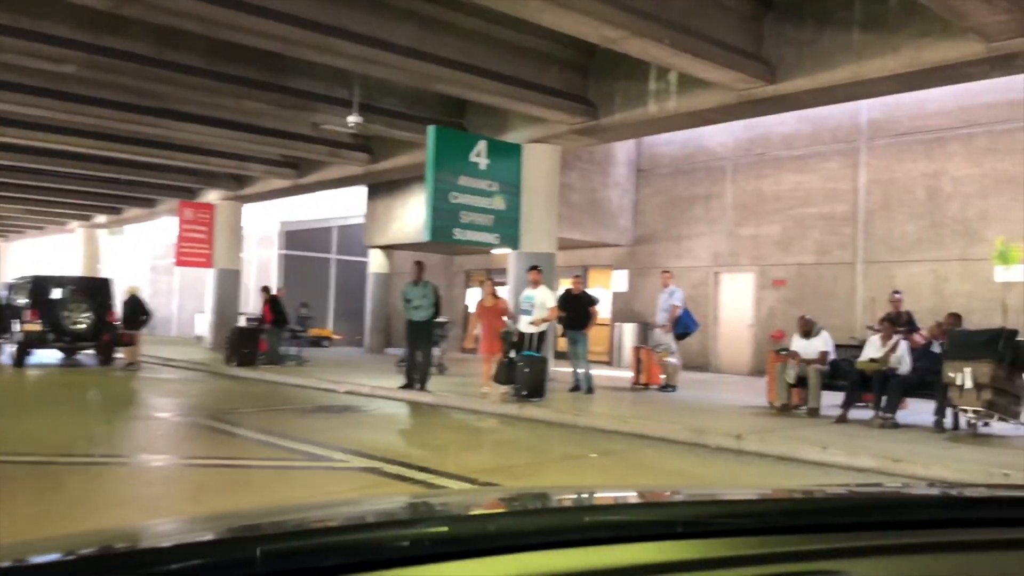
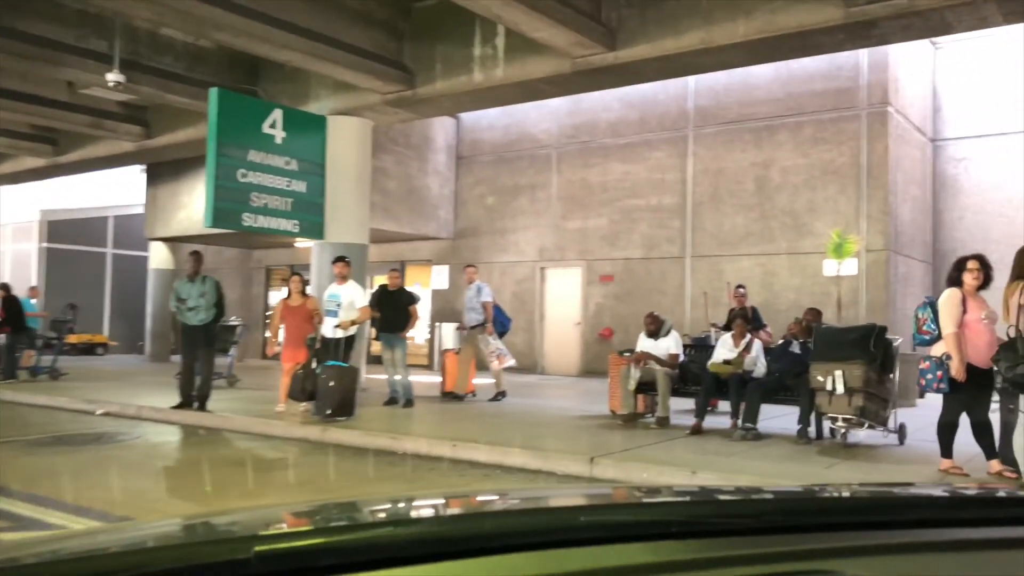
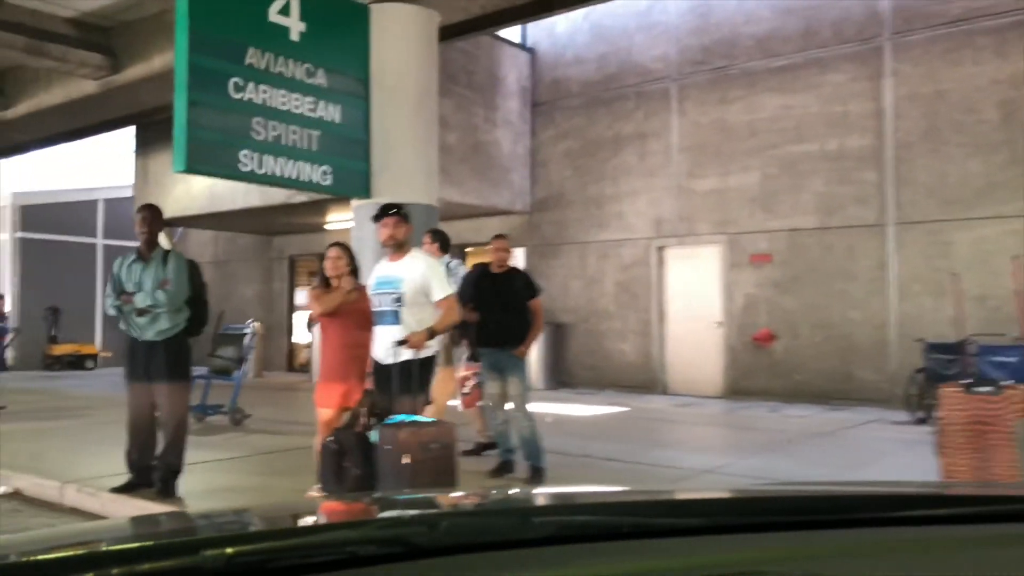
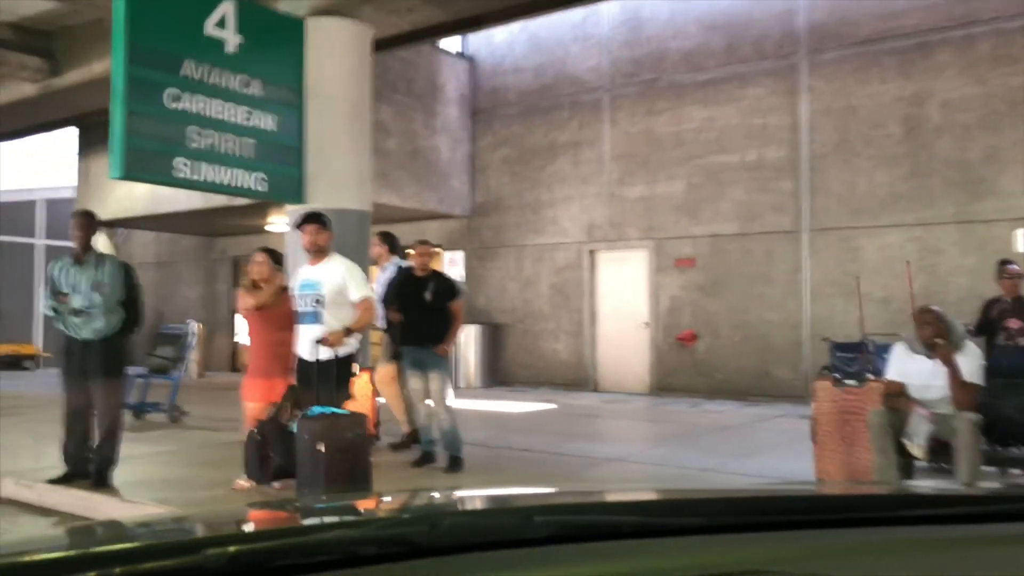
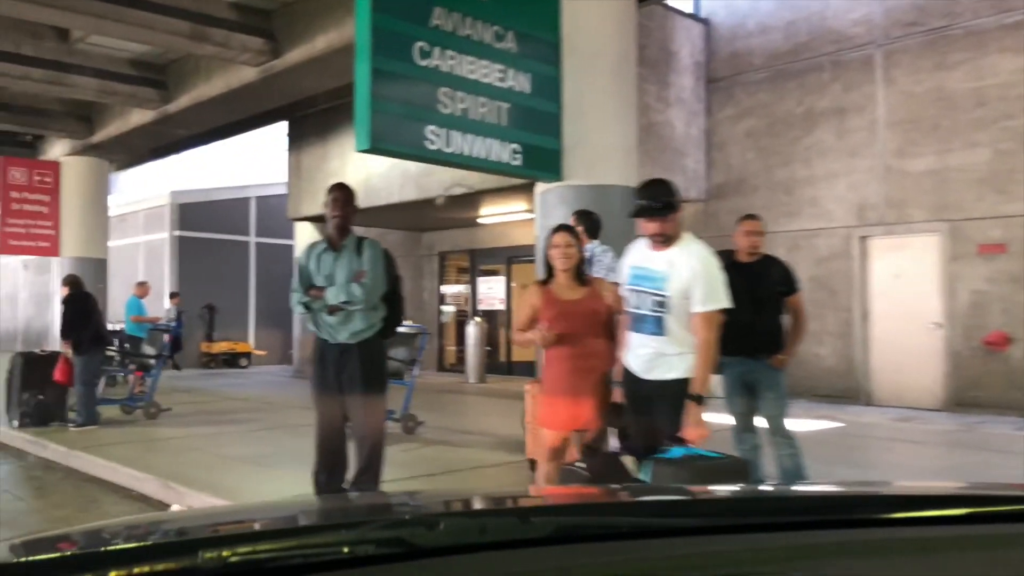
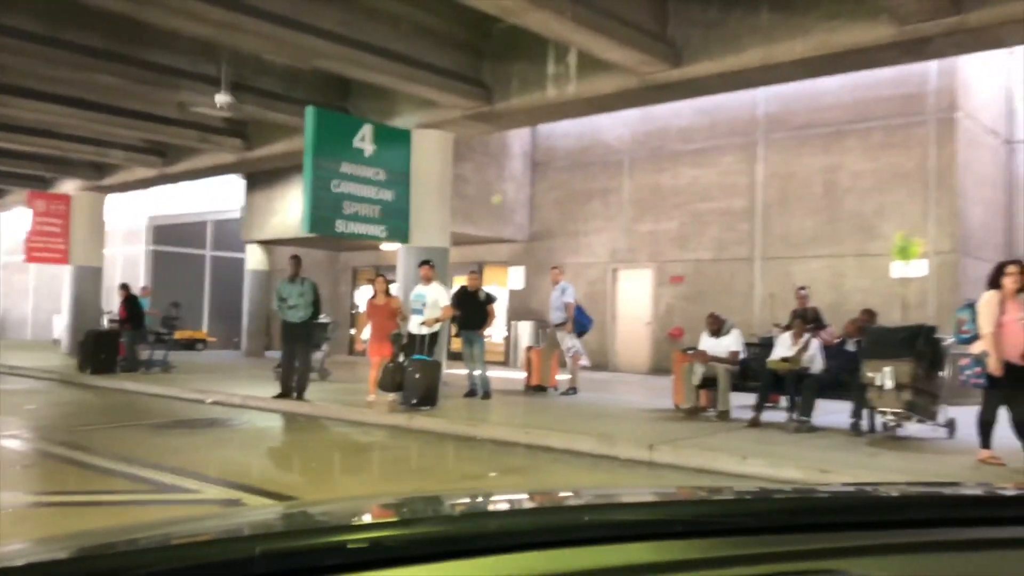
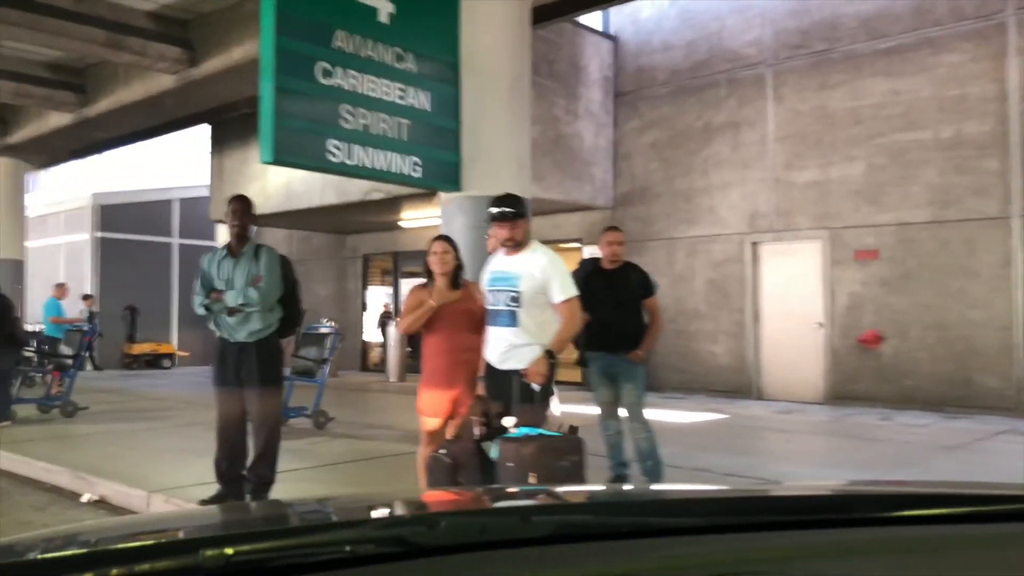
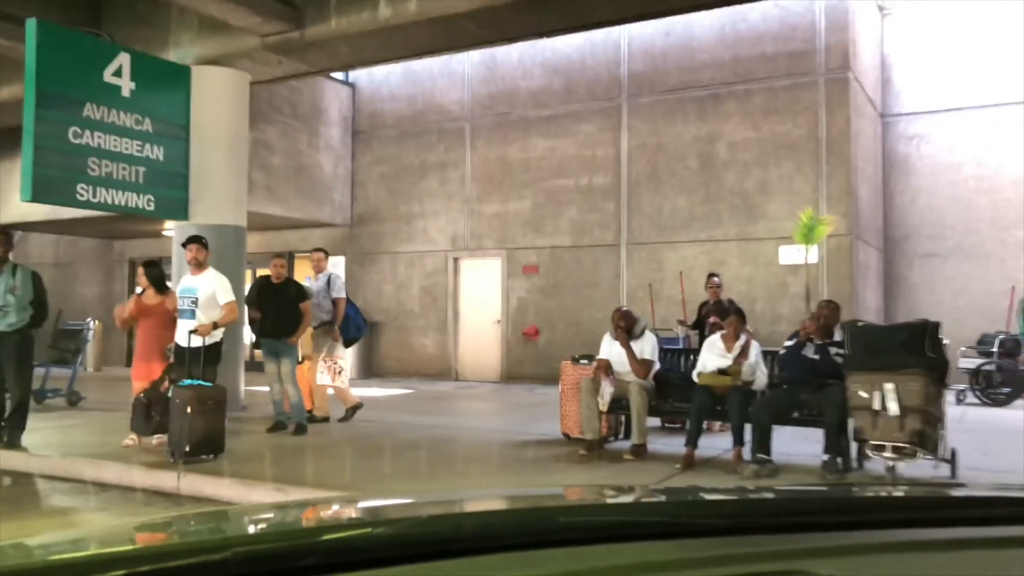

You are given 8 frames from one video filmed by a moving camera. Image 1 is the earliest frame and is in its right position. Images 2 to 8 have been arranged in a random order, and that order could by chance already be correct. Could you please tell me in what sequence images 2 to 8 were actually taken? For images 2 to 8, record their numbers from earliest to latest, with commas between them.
6, 2, 8, 4, 3, 7, 5
